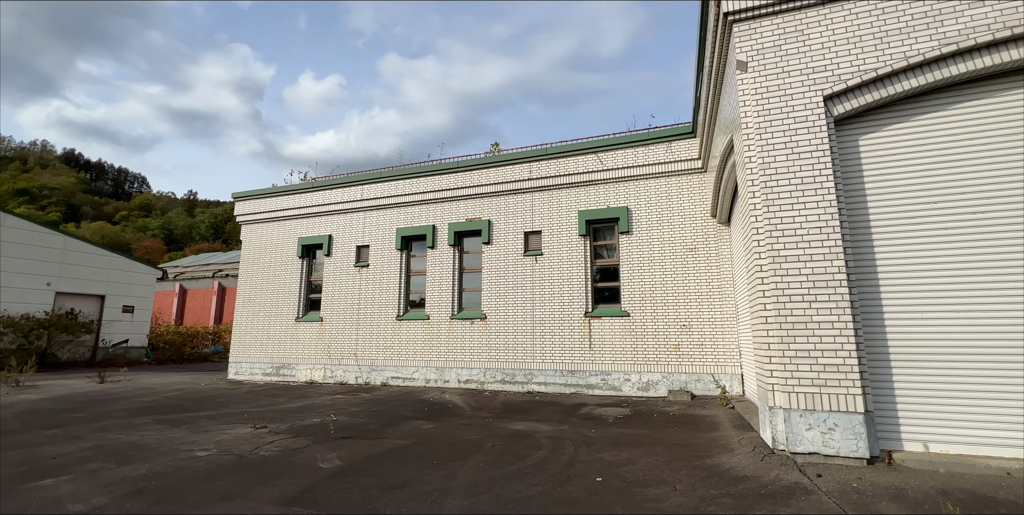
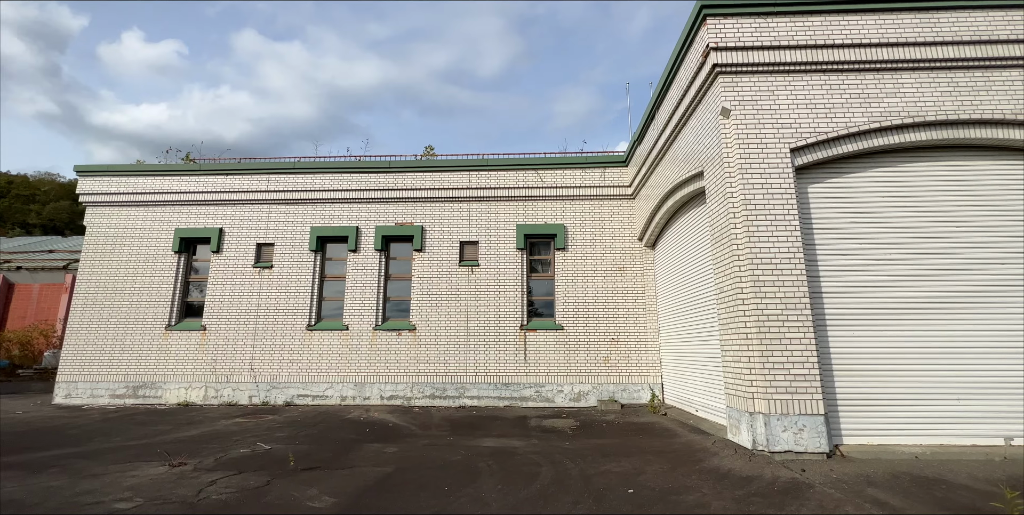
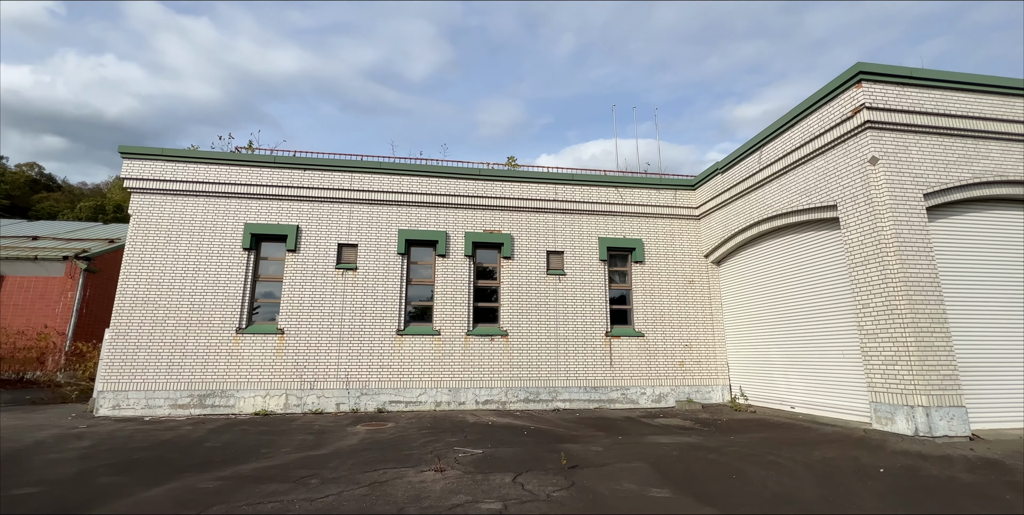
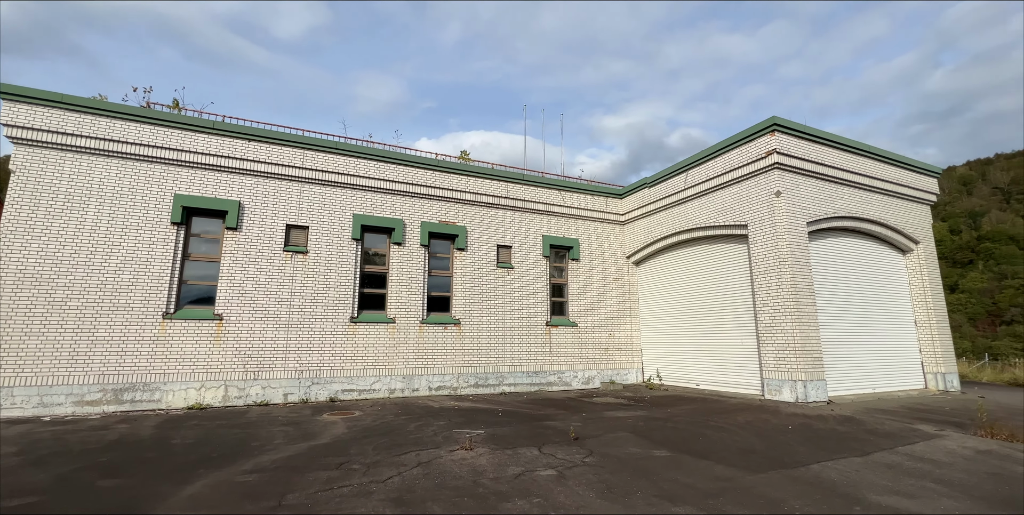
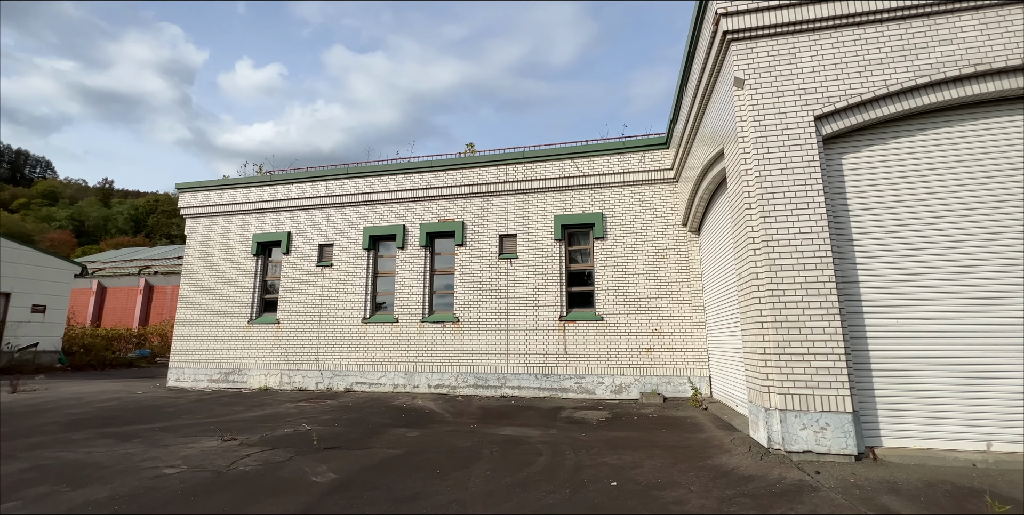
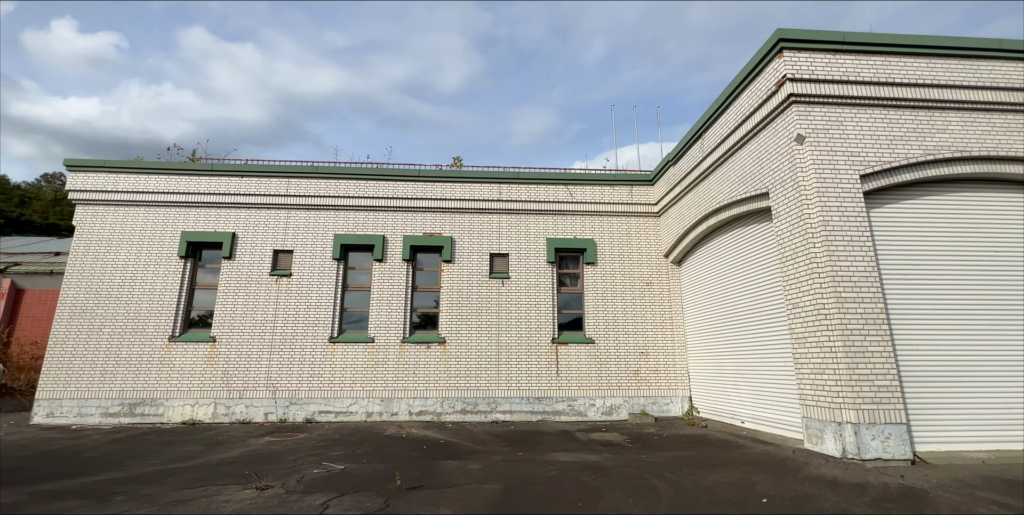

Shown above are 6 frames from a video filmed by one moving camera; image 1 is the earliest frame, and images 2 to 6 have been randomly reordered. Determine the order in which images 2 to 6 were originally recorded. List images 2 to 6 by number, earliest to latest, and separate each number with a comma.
5, 2, 6, 3, 4
